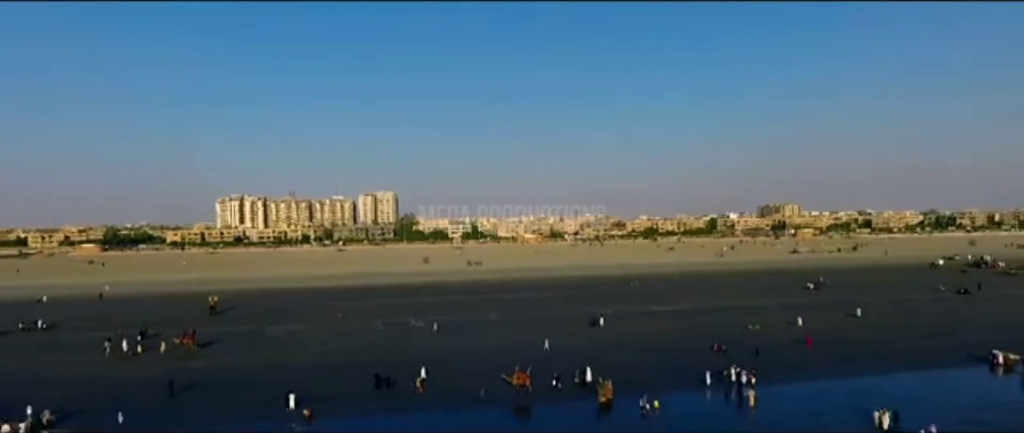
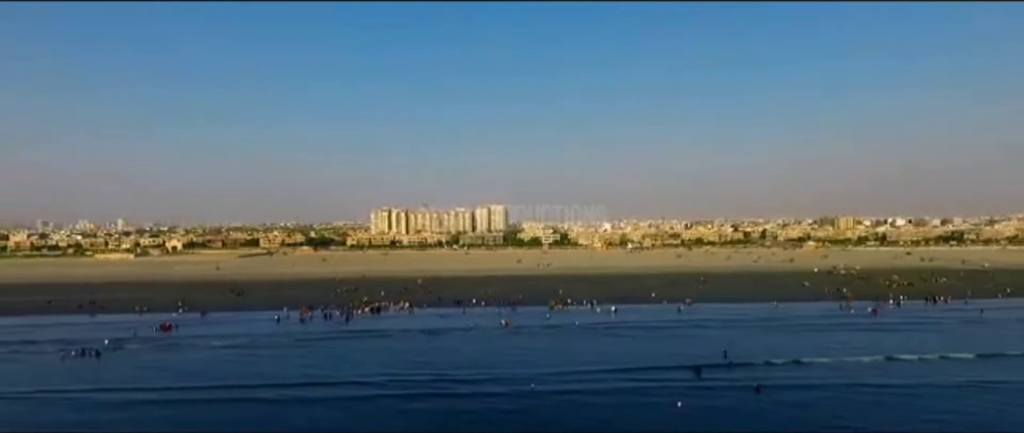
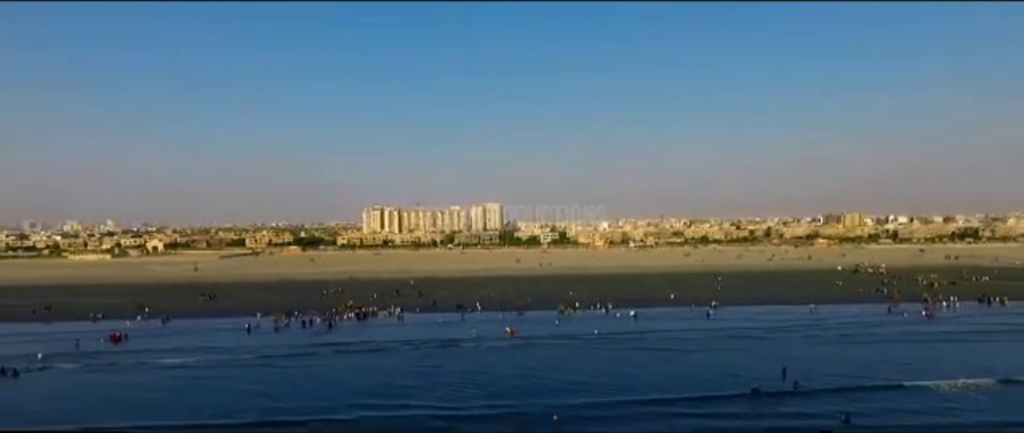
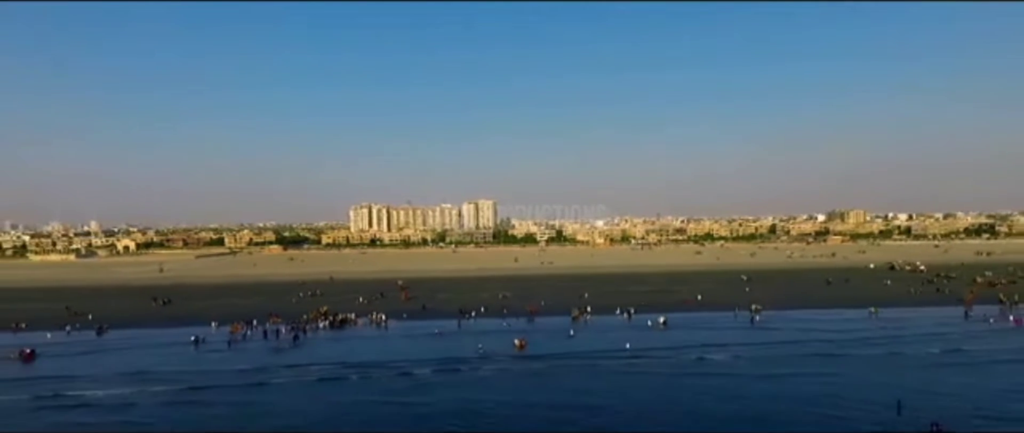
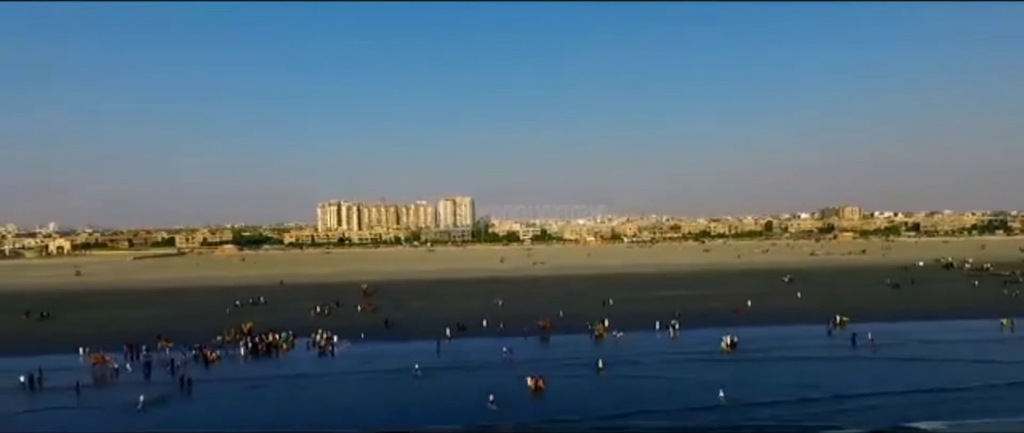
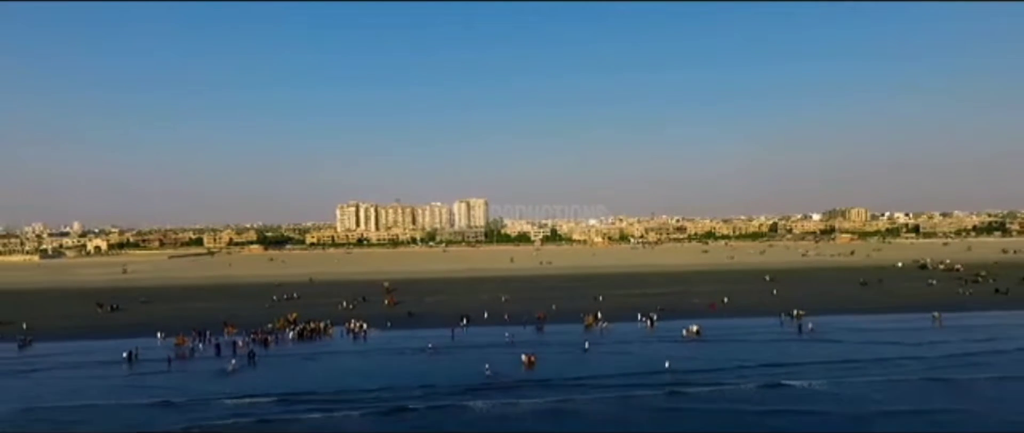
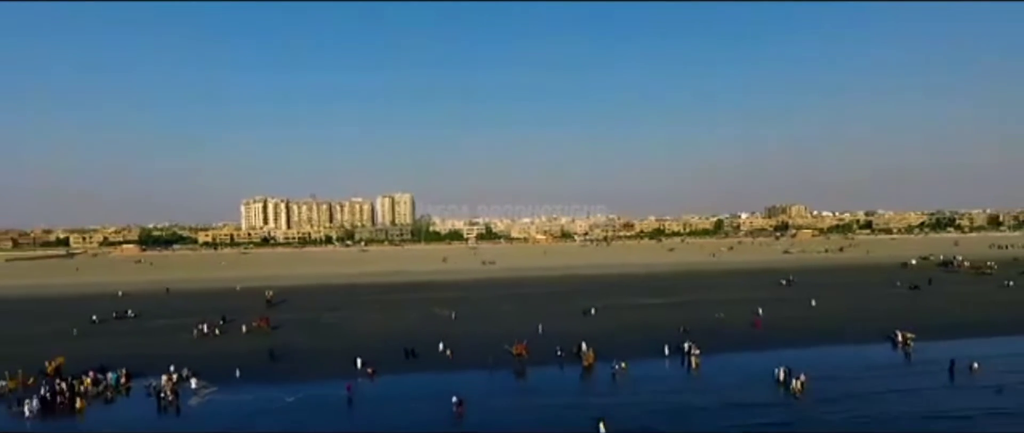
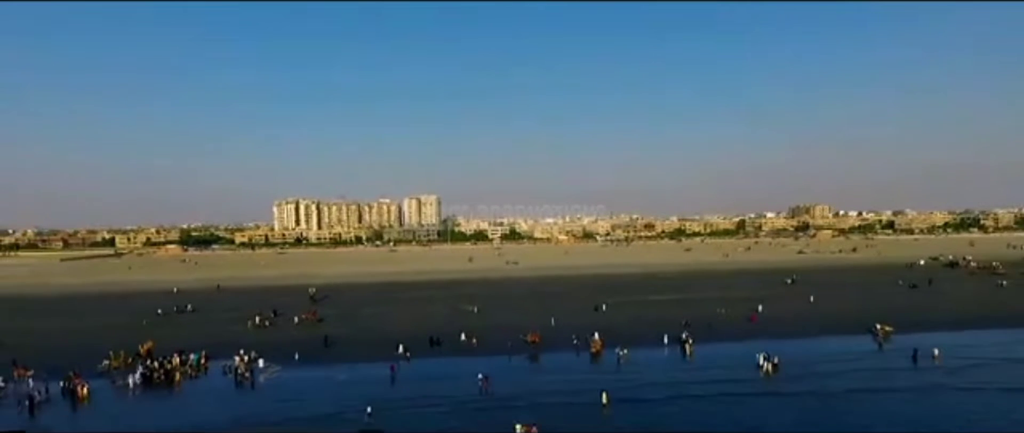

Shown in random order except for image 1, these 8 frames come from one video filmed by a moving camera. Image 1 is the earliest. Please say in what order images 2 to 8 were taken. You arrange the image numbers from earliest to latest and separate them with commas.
7, 8, 5, 6, 4, 3, 2
